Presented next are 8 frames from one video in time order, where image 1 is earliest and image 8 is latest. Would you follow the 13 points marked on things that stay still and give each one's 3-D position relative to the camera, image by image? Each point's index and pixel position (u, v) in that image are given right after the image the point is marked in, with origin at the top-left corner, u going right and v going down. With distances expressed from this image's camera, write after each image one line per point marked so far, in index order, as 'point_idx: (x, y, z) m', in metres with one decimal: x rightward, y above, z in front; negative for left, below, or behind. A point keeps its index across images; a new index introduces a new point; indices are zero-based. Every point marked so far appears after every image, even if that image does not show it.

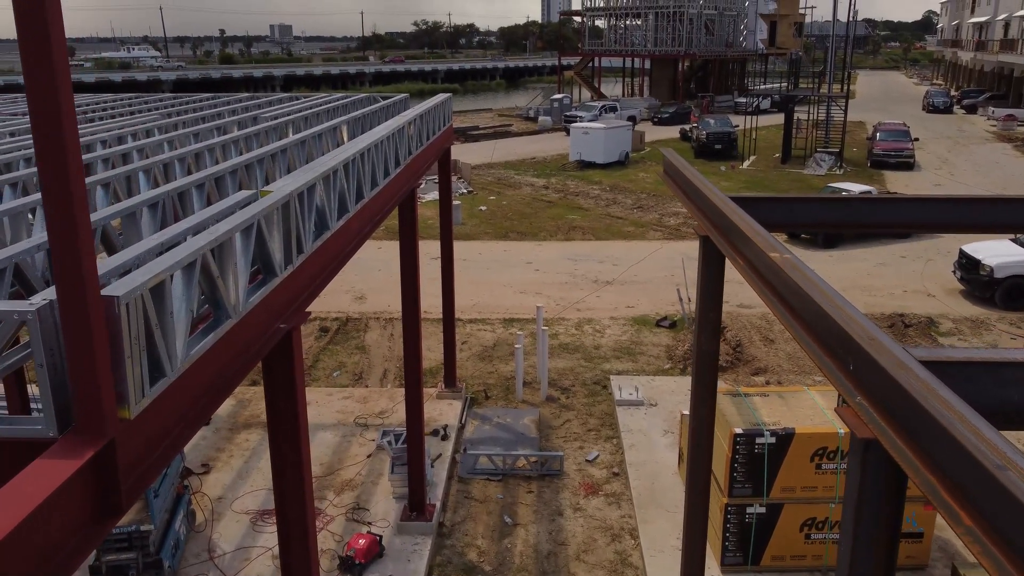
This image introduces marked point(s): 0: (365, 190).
0: (-1.0, +0.7, +6.0) m
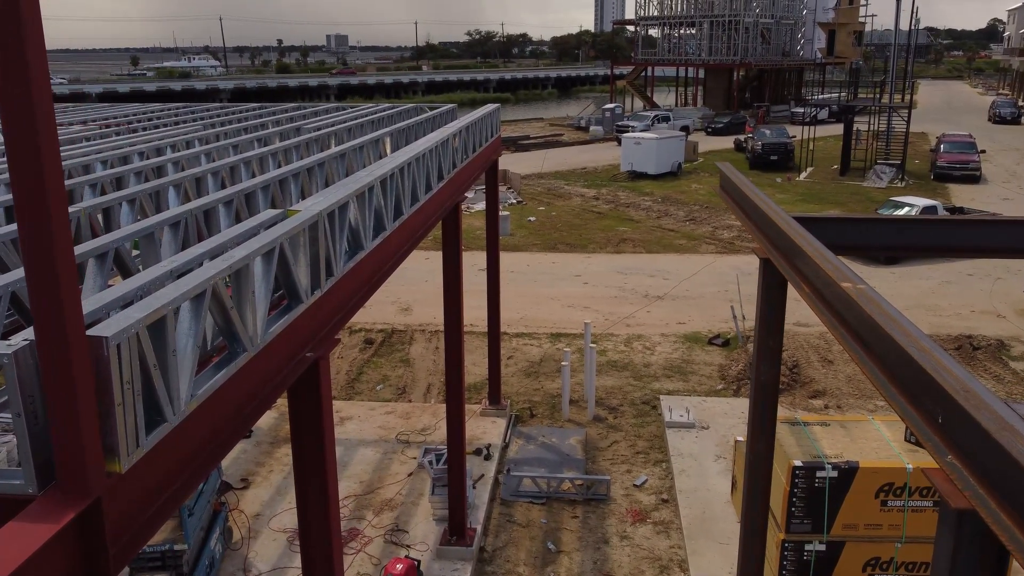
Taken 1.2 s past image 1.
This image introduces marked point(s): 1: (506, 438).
0: (-0.7, +0.5, +5.7) m
1: (-0.1, -2.0, +11.7) m
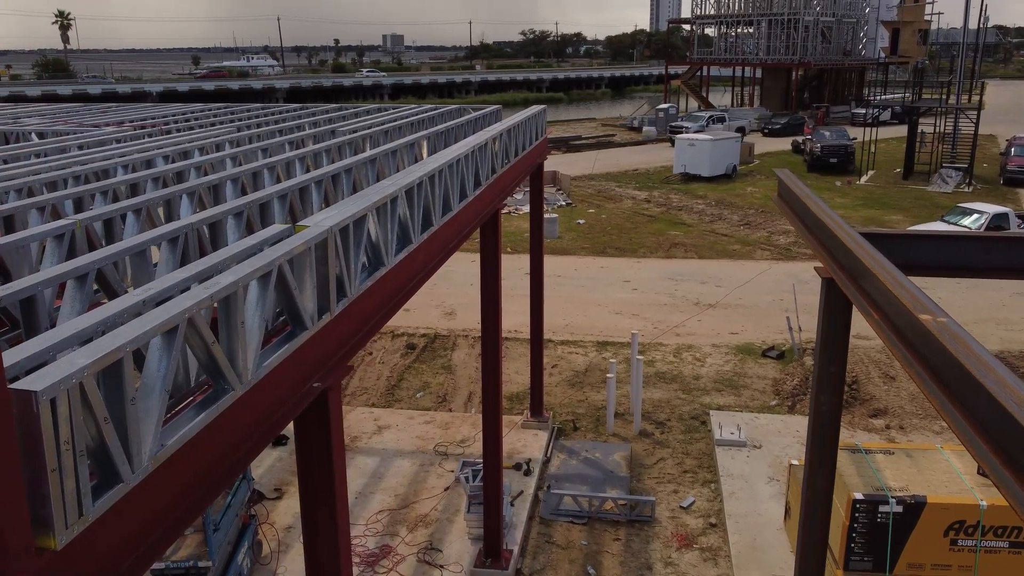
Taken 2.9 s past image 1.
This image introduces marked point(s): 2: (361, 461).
0: (-0.5, +0.4, +5.4) m
1: (+0.5, -2.1, +11.3) m
2: (-1.9, -2.2, +10.9) m
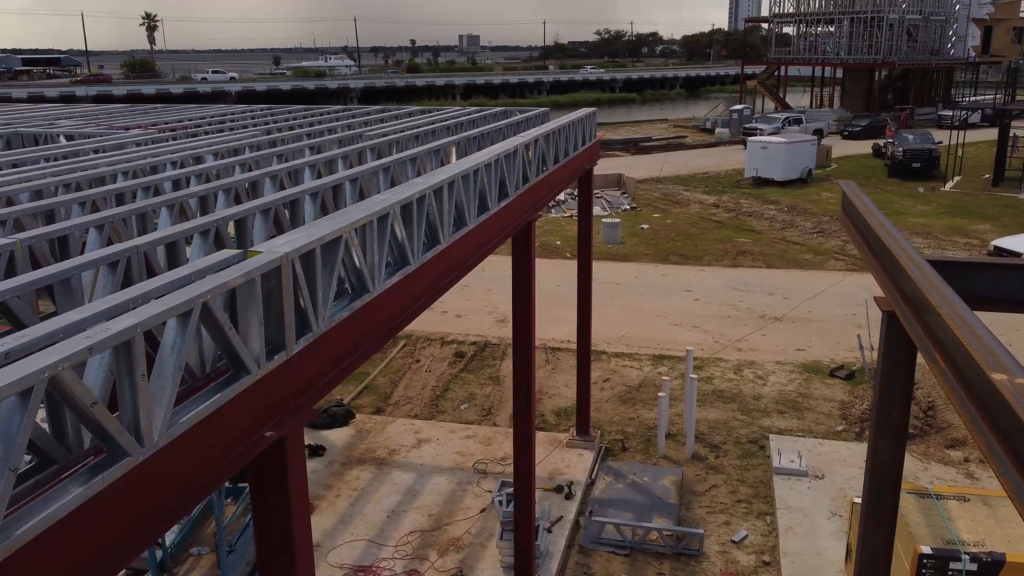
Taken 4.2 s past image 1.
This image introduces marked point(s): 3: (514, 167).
0: (-0.4, +0.3, +4.9) m
1: (+1.0, -2.3, +10.6) m
2: (-1.4, -2.3, +10.5) m
3: (0.0, +0.9, +6.5) m
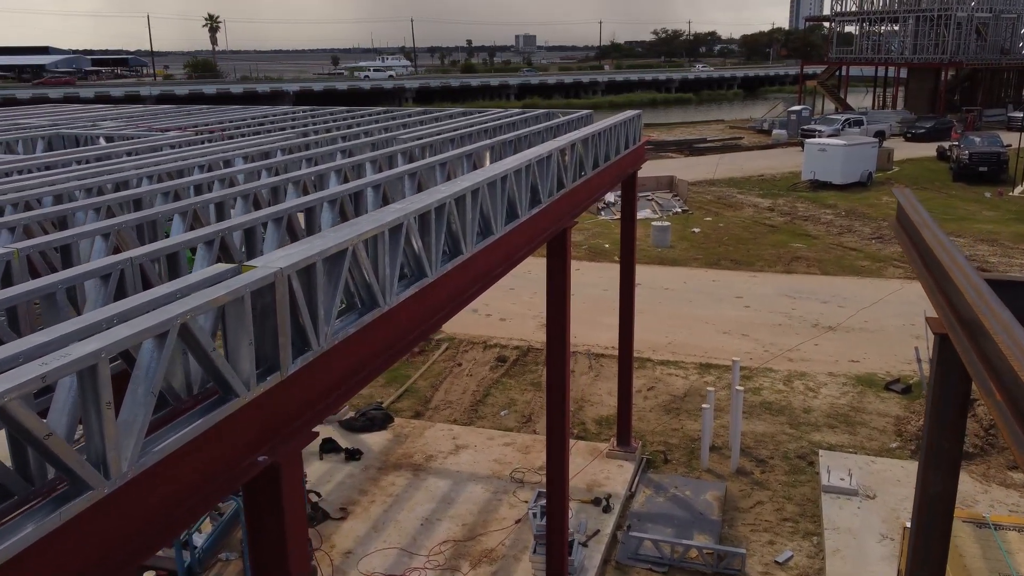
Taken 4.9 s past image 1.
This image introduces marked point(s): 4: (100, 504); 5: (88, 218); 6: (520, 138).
0: (-0.3, +0.2, +4.7) m
1: (+1.4, -2.4, +10.4) m
2: (-0.9, -2.3, +10.4) m
3: (+0.3, +0.8, +6.3) m
4: (-1.1, -0.6, +2.2) m
5: (-2.2, +0.4, +4.5) m
6: (+0.1, +1.3, +7.4) m
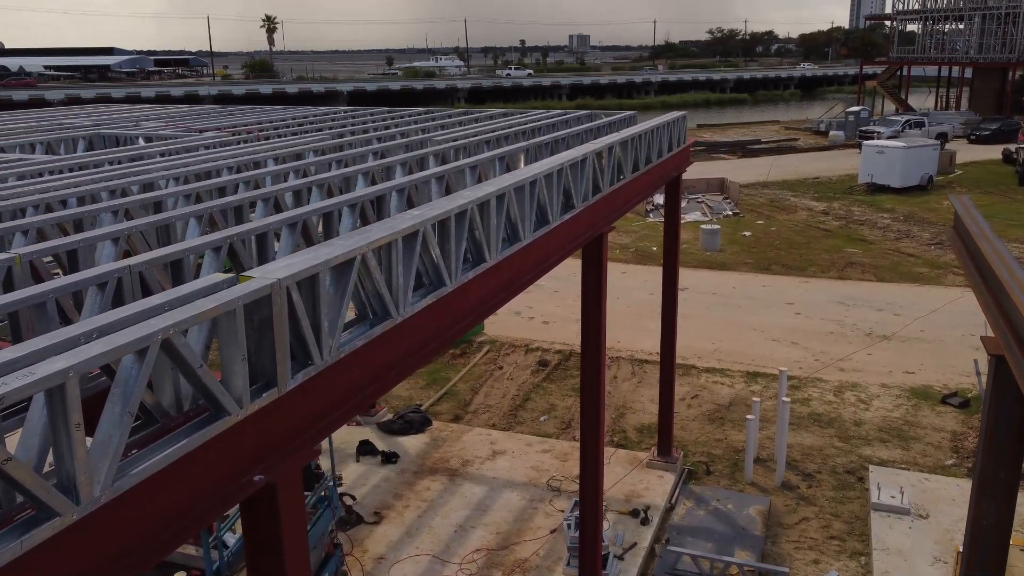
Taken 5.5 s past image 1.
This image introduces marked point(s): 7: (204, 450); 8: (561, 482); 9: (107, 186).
0: (-0.1, +0.2, +4.5) m
1: (+1.9, -2.5, +10.1) m
2: (-0.5, -2.4, +10.2) m
3: (+0.5, +0.8, +6.1) m
4: (-1.1, -0.6, +2.1) m
5: (-2.1, +0.4, +4.5) m
6: (+0.4, +1.2, +7.2) m
7: (-0.9, -0.5, +2.6) m
8: (+0.6, -2.3, +10.4) m
9: (-2.3, +0.6, +5.0) m
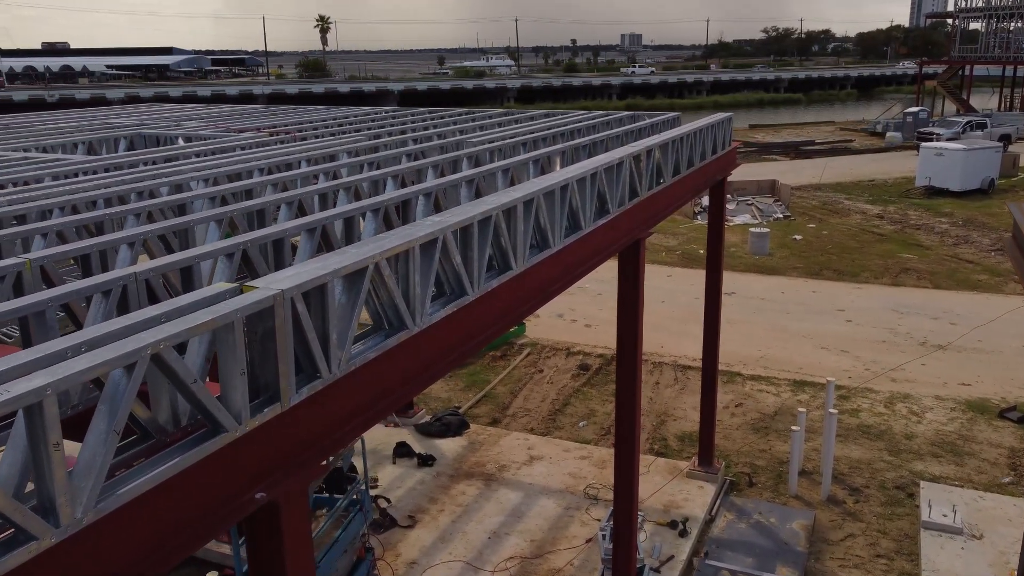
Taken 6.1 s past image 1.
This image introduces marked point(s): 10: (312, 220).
0: (0.0, +0.2, +4.3) m
1: (+2.3, -2.5, +9.8) m
2: (-0.1, -2.4, +10.1) m
3: (+0.7, +0.7, +5.9) m
4: (-1.1, -0.6, +2.0) m
5: (-2.0, +0.3, +4.4) m
6: (+0.7, +1.2, +7.1) m
7: (-0.9, -0.5, +2.5) m
8: (+1.0, -2.4, +10.2) m
9: (-2.2, +0.6, +5.0) m
10: (-0.9, +0.3, +3.7) m
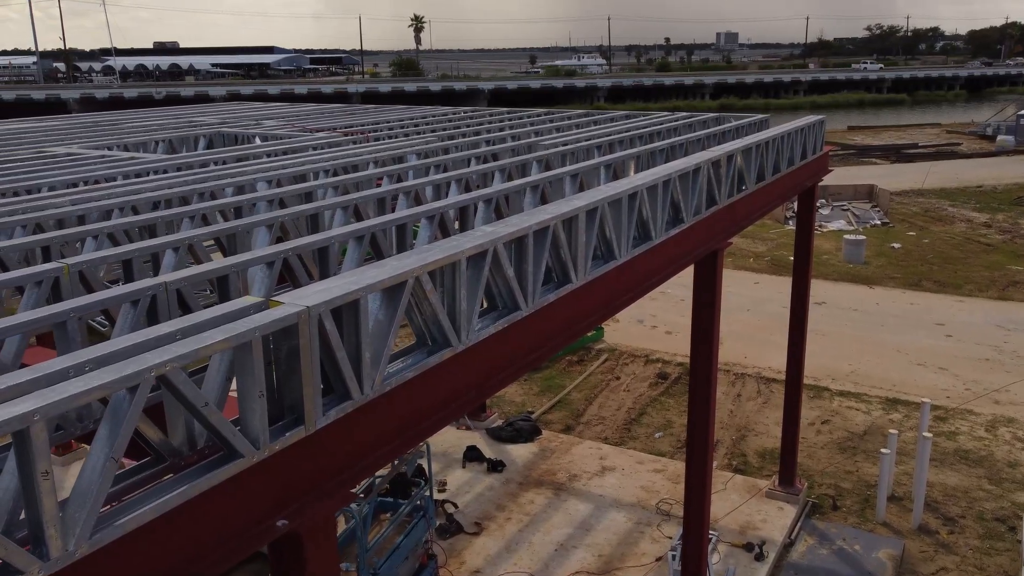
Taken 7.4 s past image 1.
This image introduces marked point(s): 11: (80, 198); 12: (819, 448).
0: (+0.3, +0.1, +4.1) m
1: (+3.0, -2.6, +9.3) m
2: (+0.7, -2.5, +9.8) m
3: (+1.2, +0.6, +5.5) m
4: (-1.0, -0.7, +1.9) m
5: (-1.6, +0.3, +4.4) m
6: (+1.3, +1.1, +6.7) m
7: (-0.8, -0.6, +2.3) m
8: (+1.8, -2.5, +9.8) m
9: (-1.8, +0.6, +4.9) m
10: (-0.6, +0.3, +3.6) m
11: (-2.4, +0.5, +4.7) m
12: (+4.0, -2.1, +11.2) m
